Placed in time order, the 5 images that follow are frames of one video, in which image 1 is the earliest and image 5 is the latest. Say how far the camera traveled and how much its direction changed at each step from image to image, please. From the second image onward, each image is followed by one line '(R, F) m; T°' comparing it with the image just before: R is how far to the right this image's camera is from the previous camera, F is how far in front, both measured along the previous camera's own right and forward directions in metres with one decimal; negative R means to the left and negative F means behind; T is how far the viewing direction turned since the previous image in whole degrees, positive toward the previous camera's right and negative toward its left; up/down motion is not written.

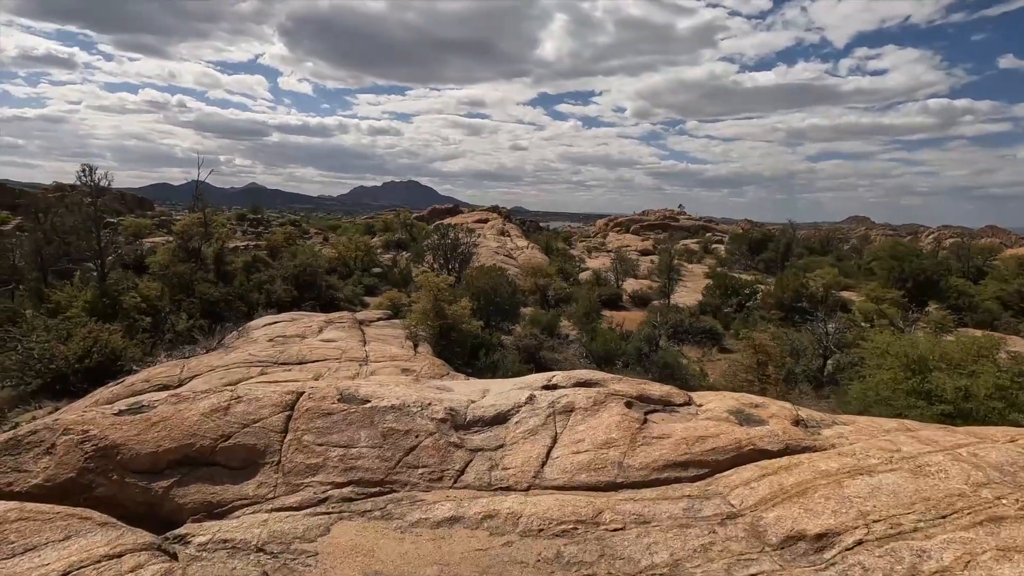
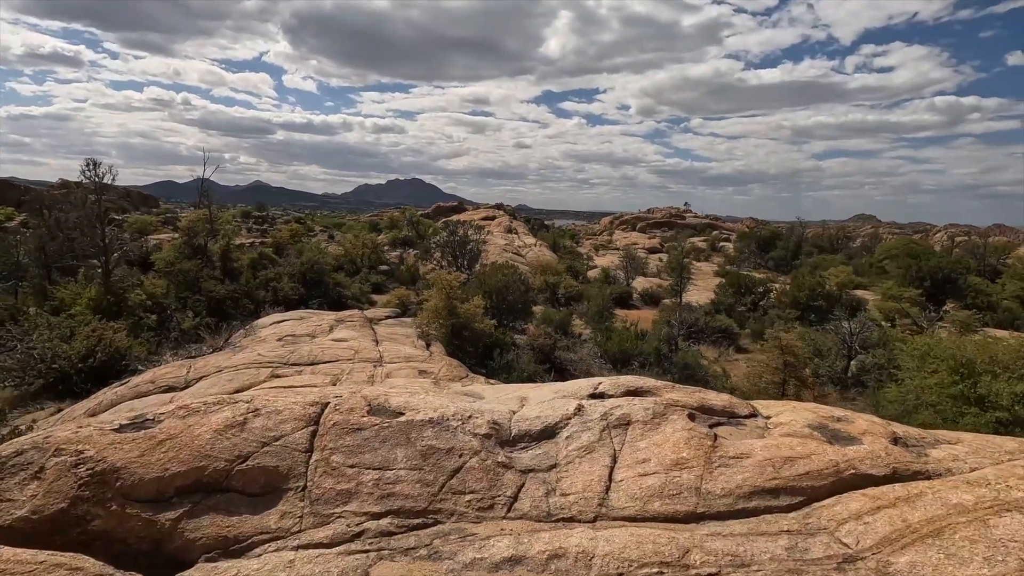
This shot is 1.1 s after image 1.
(-0.5, +0.8) m; 0°
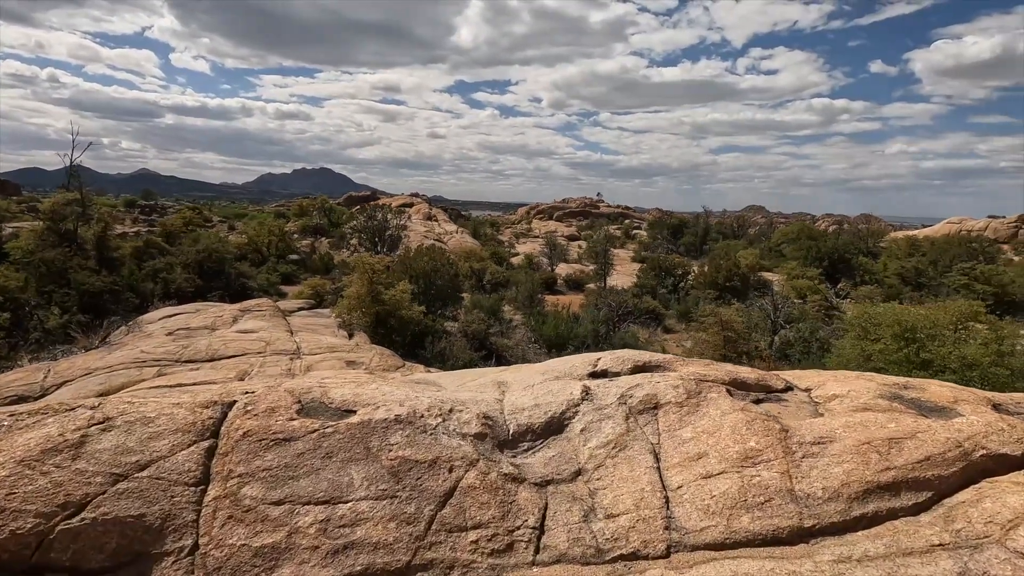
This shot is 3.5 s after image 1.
(-0.6, +1.8) m; +9°
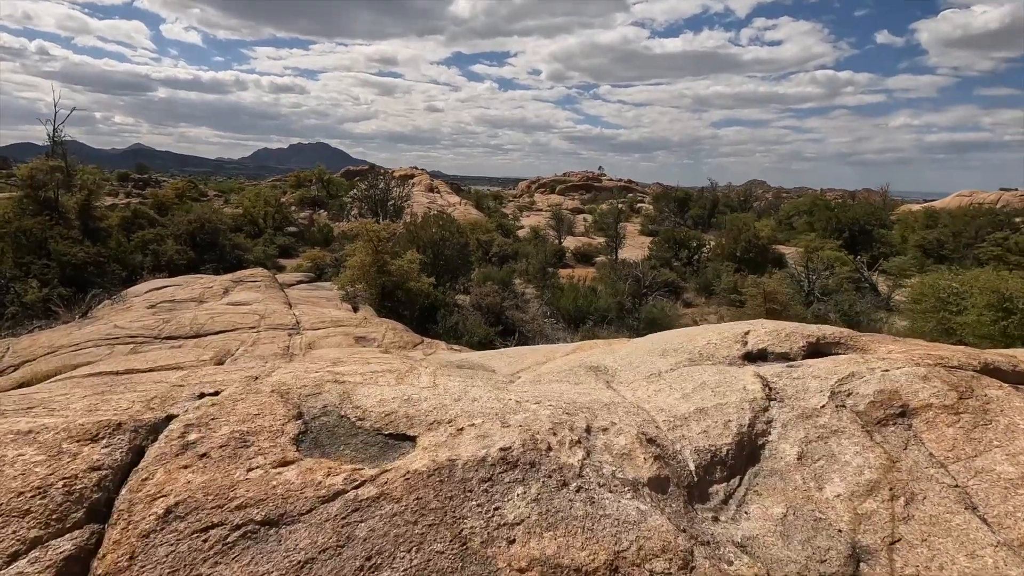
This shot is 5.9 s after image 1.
(-0.8, +2.0) m; 0°
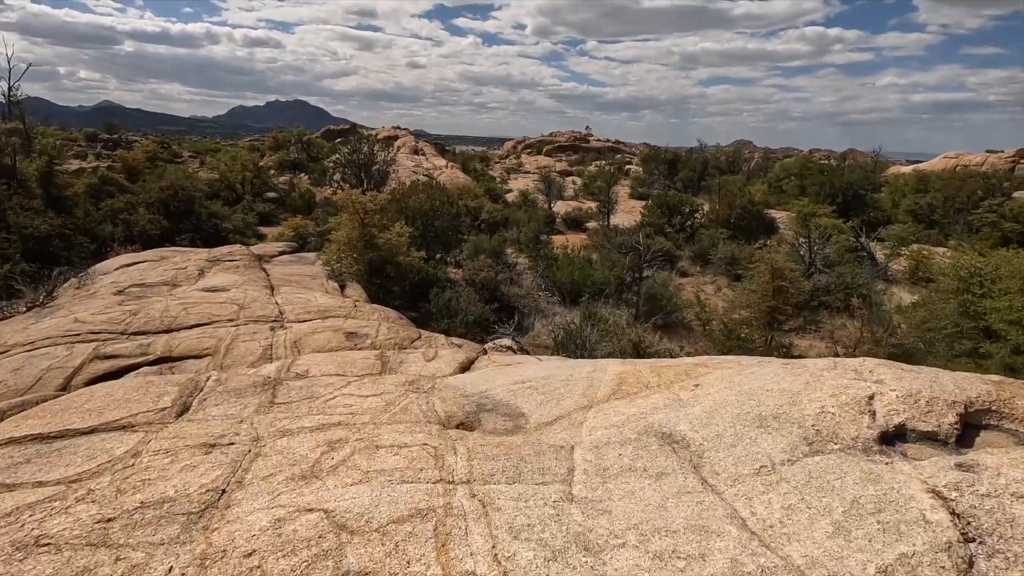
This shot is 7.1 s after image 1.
(-0.4, +1.1) m; +2°
